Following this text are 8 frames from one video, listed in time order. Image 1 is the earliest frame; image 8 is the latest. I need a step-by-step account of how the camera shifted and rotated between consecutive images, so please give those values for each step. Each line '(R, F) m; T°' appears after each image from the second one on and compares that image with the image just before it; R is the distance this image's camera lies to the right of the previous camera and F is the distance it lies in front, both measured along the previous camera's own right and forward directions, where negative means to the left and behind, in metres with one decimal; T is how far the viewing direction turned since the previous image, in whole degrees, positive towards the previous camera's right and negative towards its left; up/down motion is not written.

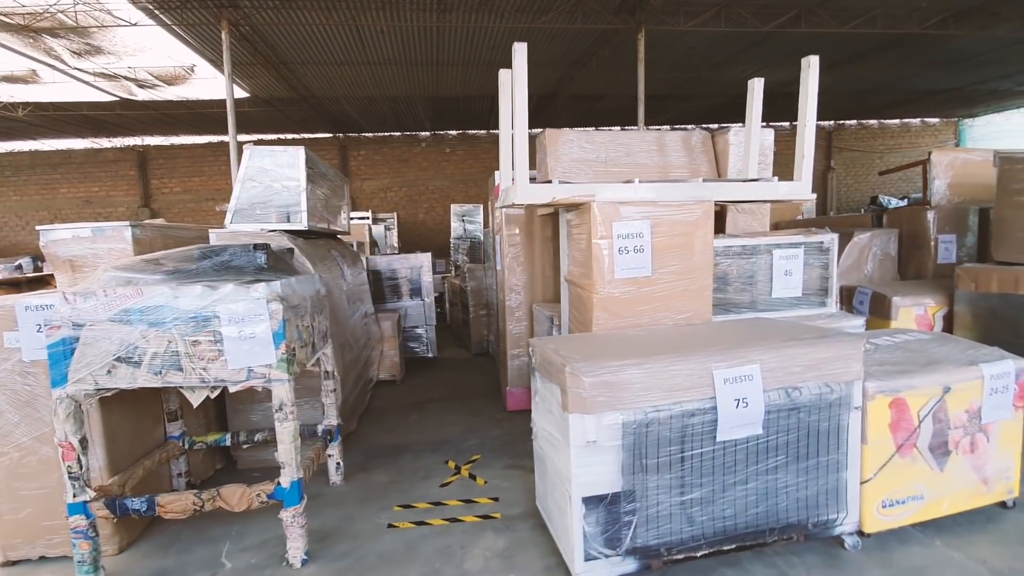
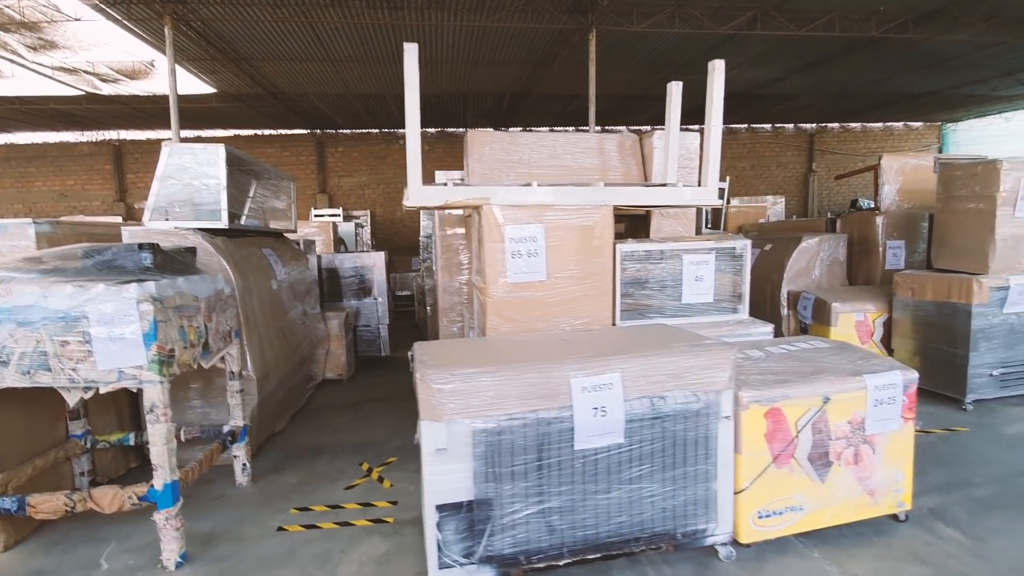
(+0.5, 0.0) m; 0°
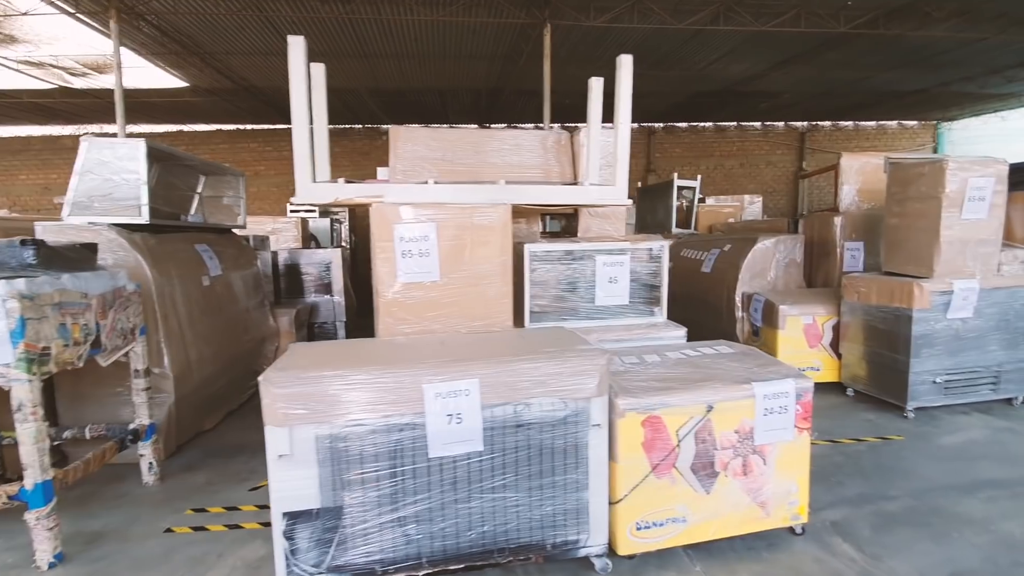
(+0.5, +0.1) m; -1°
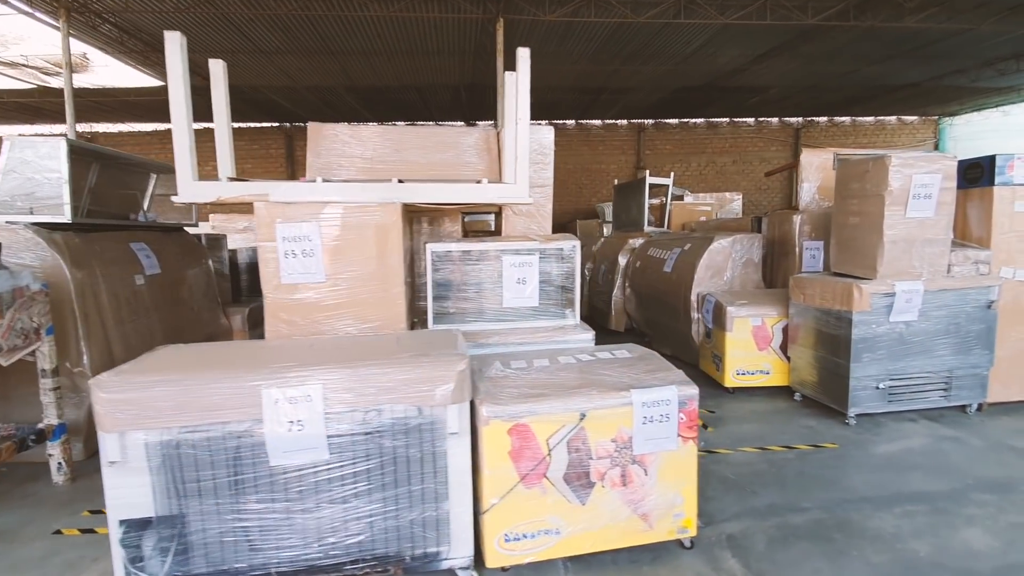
(+0.5, +0.1) m; -1°
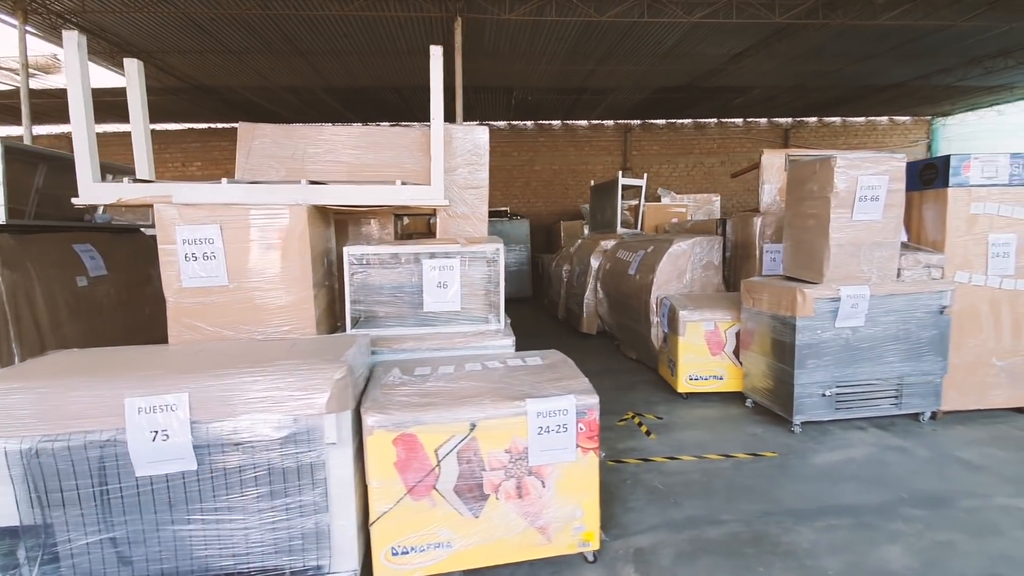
(+0.4, +0.1) m; -1°
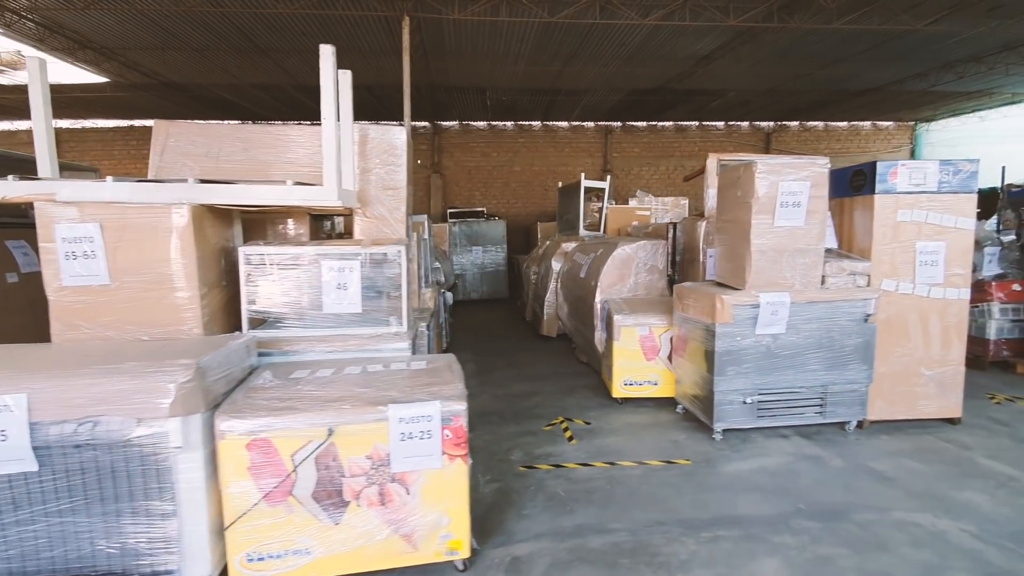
(+0.5, 0.0) m; 0°
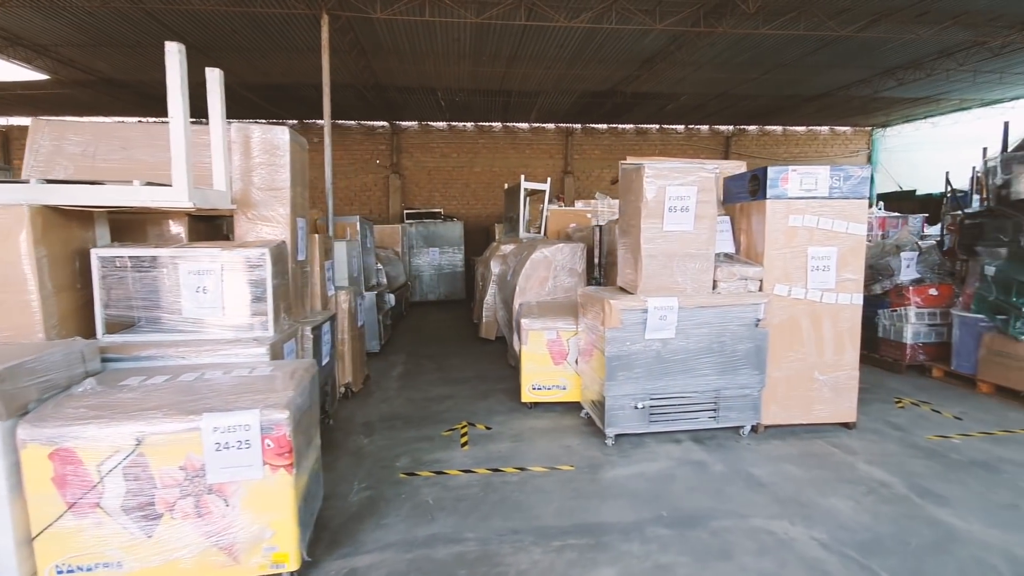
(+0.6, 0.0) m; +1°
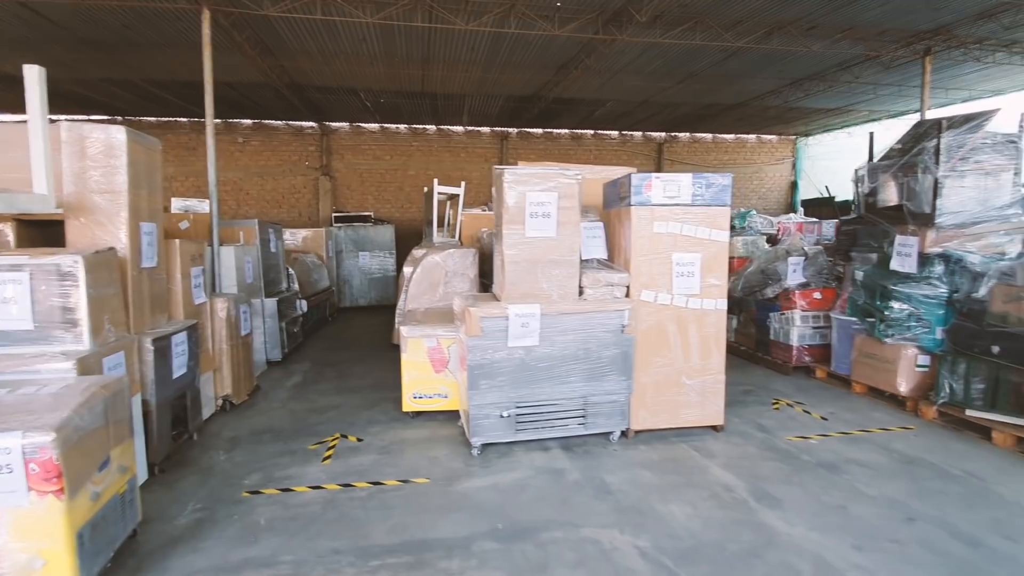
(+0.6, 0.0) m; +4°
